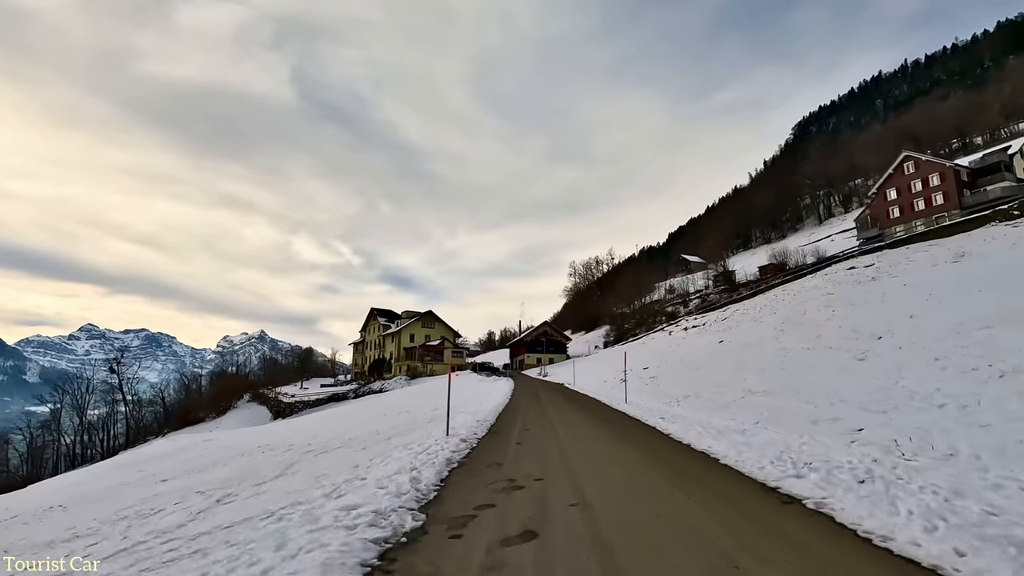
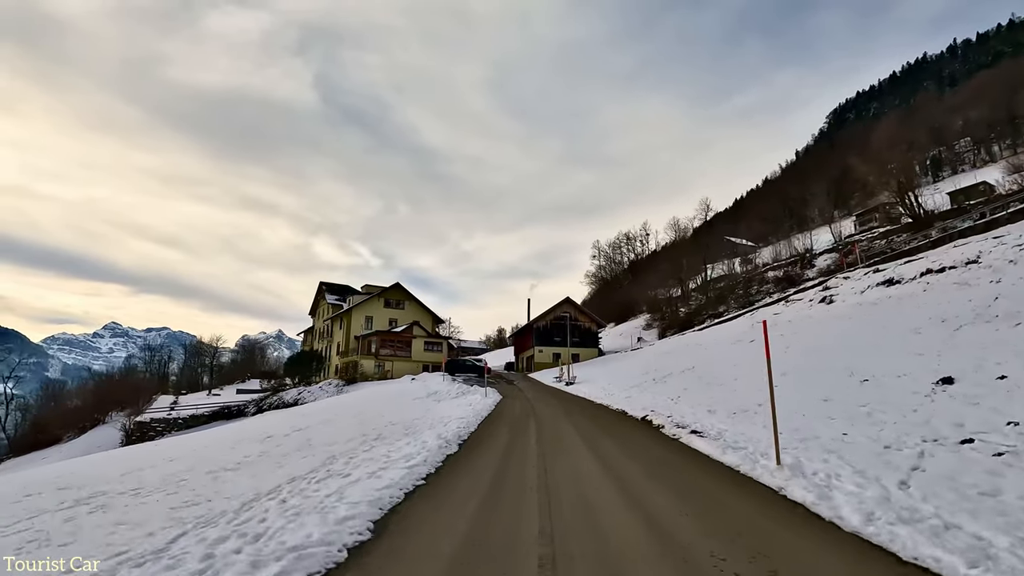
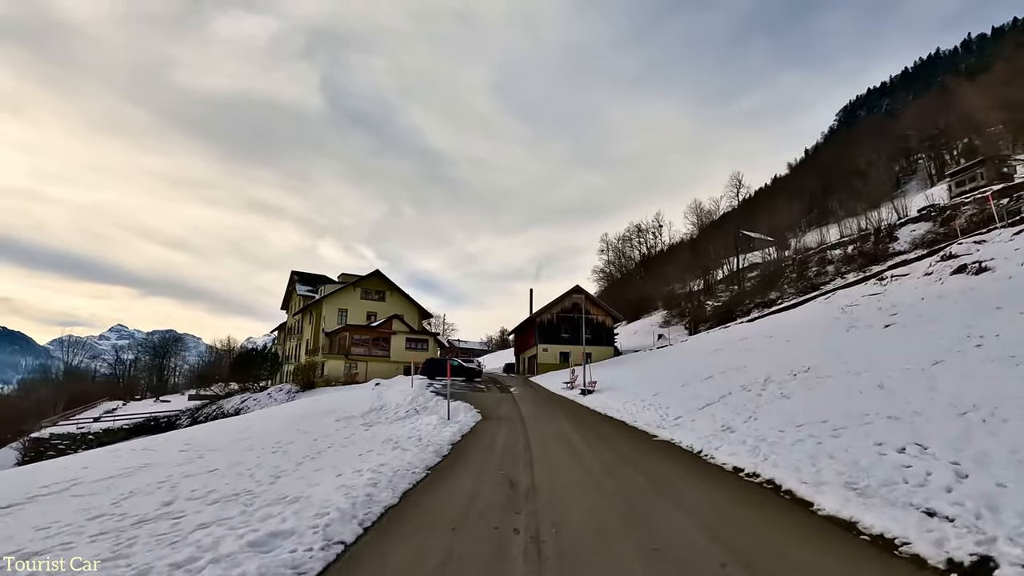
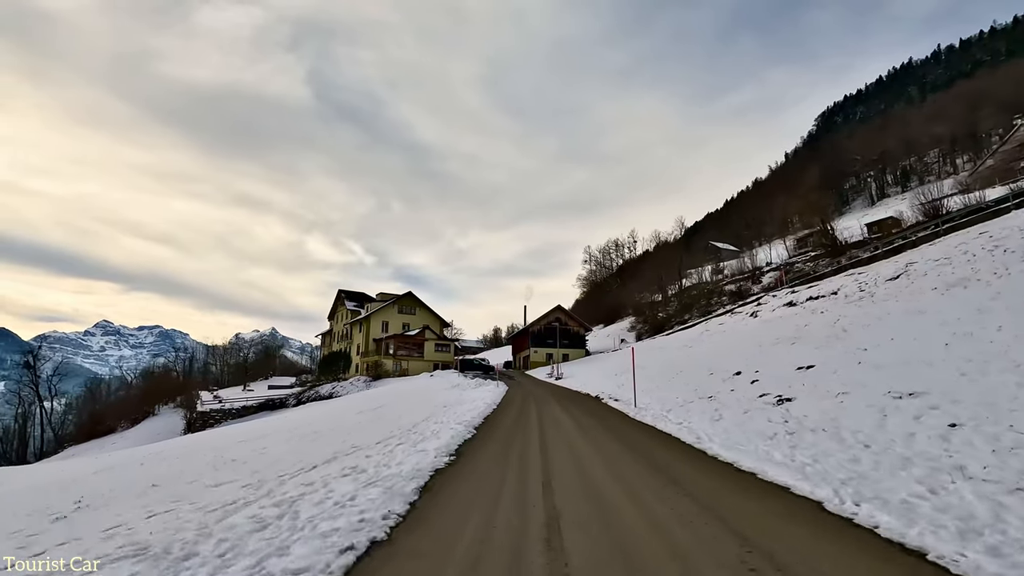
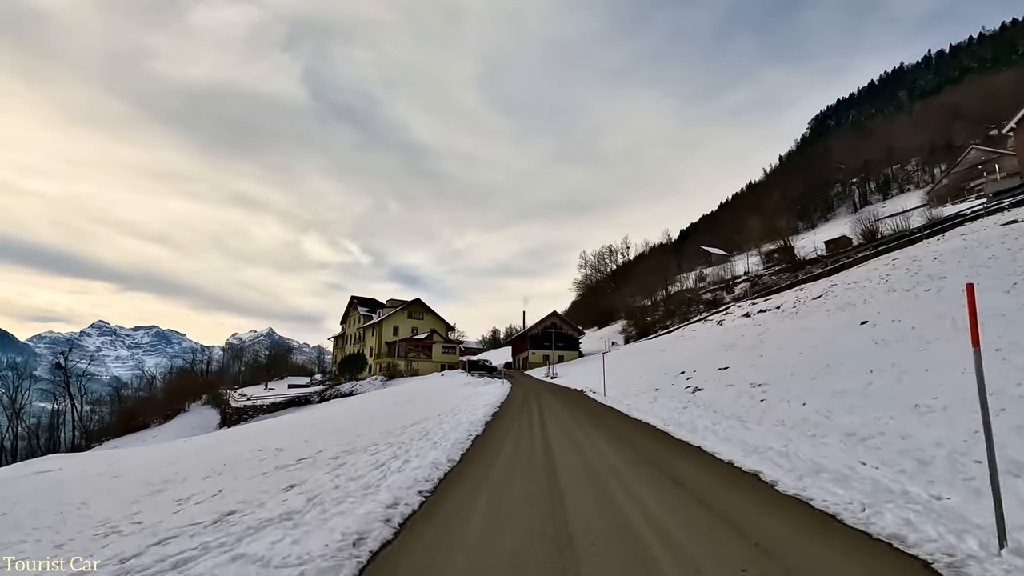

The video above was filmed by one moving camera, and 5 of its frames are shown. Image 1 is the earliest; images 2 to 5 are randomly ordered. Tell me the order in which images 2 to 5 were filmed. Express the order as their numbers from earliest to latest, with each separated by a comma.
5, 4, 2, 3
